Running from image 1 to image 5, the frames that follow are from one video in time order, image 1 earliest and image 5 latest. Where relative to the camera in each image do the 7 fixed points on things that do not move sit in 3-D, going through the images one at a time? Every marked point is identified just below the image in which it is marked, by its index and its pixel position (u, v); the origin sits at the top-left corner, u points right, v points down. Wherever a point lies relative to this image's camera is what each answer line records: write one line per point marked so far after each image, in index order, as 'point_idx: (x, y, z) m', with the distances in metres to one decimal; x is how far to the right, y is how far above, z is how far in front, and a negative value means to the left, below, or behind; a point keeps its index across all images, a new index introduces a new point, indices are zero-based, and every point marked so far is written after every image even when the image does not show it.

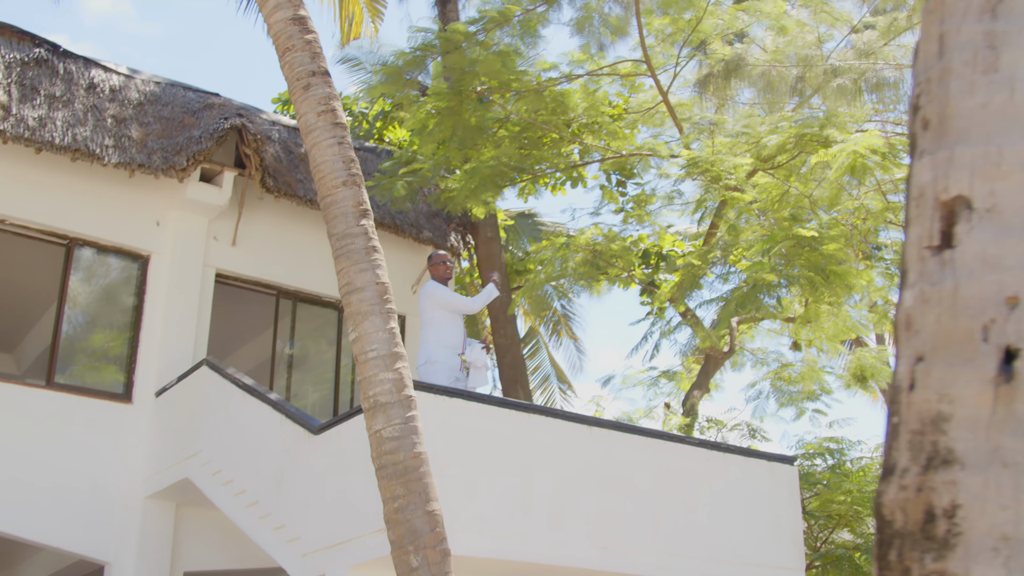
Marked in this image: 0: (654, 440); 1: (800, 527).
0: (+1.0, -1.1, +7.5) m
1: (+2.3, -1.9, +8.1) m
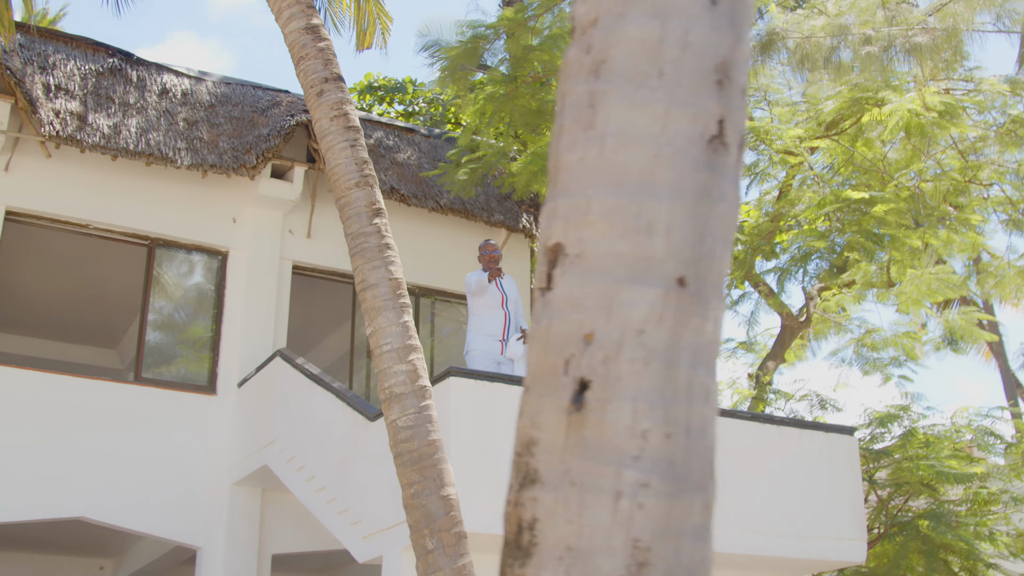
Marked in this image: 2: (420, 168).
0: (+1.4, -0.9, +7.5) m
1: (+2.7, -1.7, +8.1) m
2: (-1.1, +1.5, +12.3) m
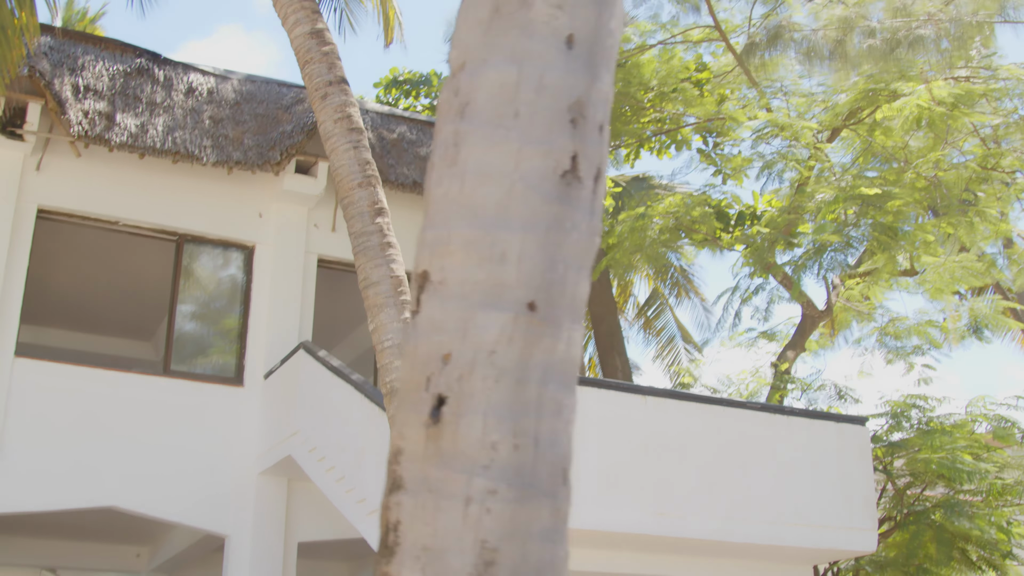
0: (+1.5, -0.9, +7.6) m
1: (+2.9, -1.6, +8.1) m
2: (-0.9, +1.6, +12.4) m
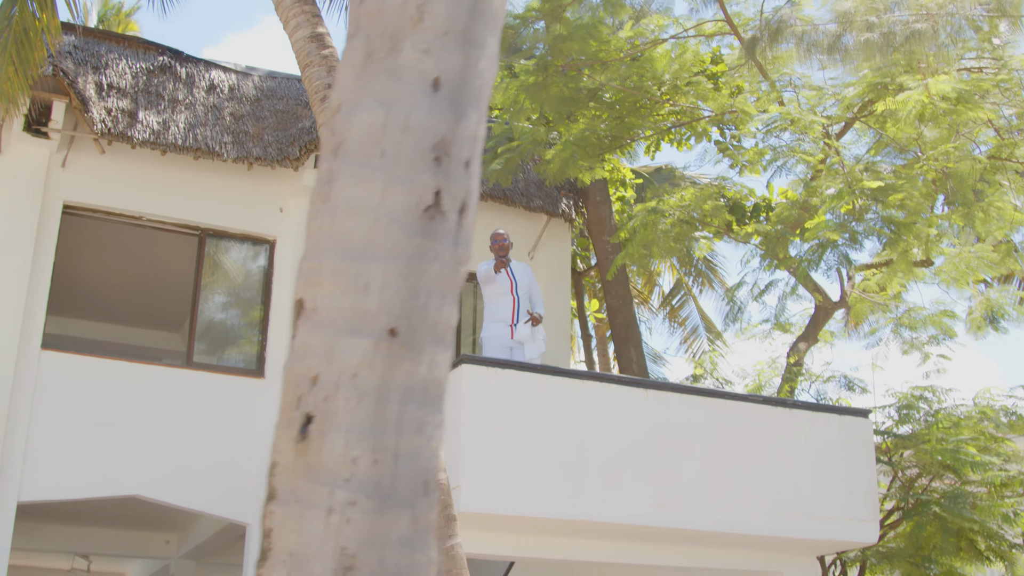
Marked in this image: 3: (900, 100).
0: (+1.6, -0.8, +7.7) m
1: (+2.9, -1.6, +8.1) m
2: (-0.7, +1.6, +12.5) m
3: (+3.4, +1.7, +8.9) m
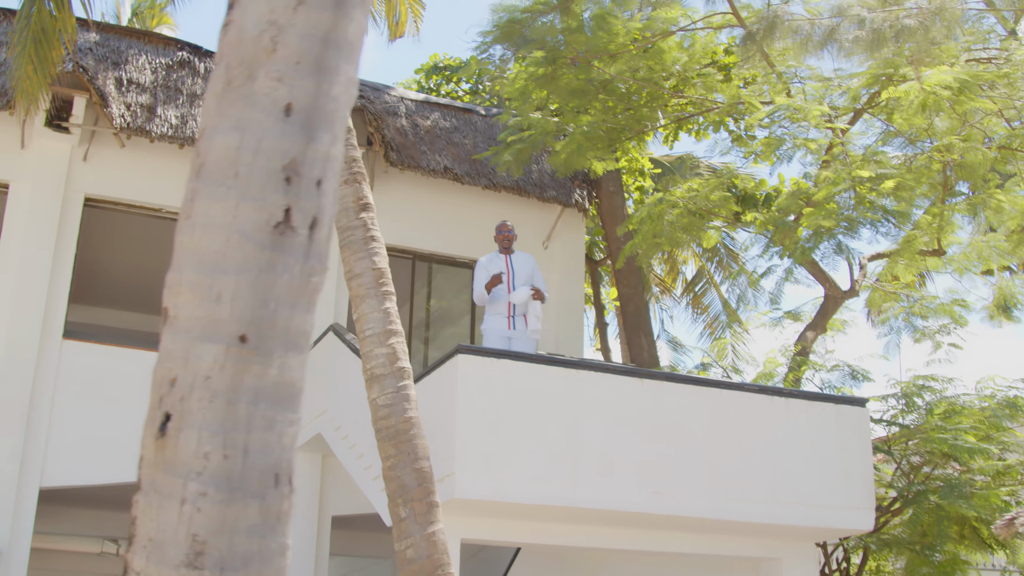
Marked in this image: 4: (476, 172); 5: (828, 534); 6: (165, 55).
0: (+1.6, -0.8, +7.7) m
1: (+2.9, -1.5, +8.1) m
2: (-0.5, +1.8, +12.6) m
3: (+3.4, +1.7, +8.8) m
4: (-0.5, +1.4, +12.4) m
5: (+2.6, -2.0, +8.1) m
6: (-3.9, +2.5, +11.0) m
